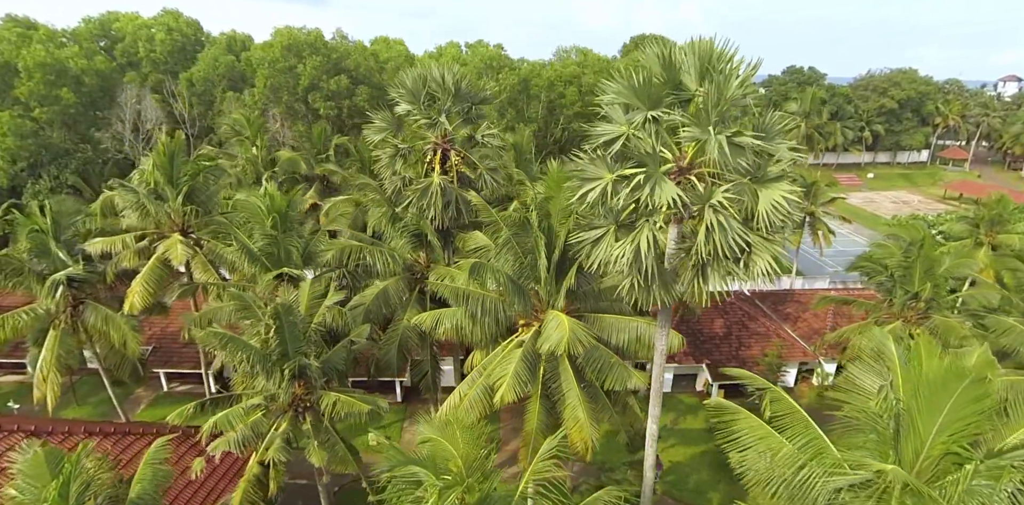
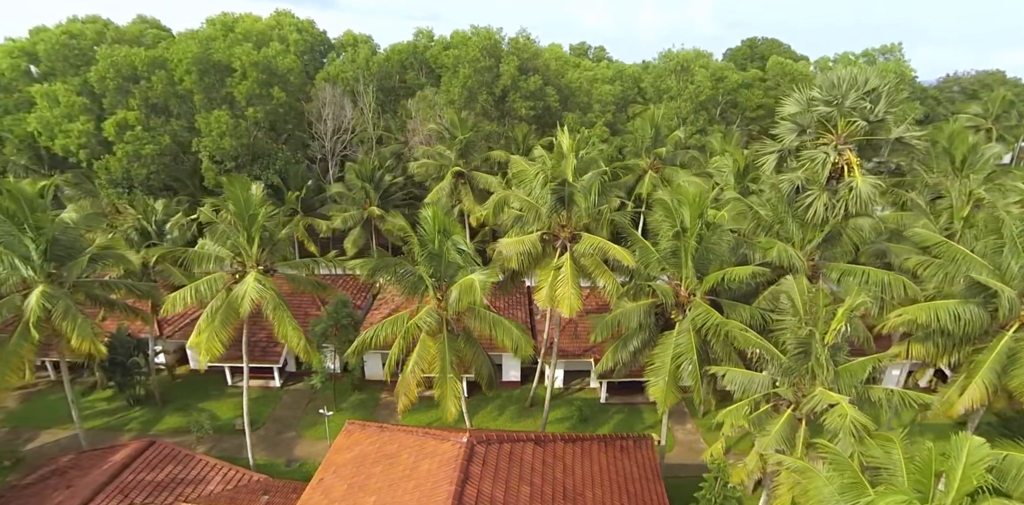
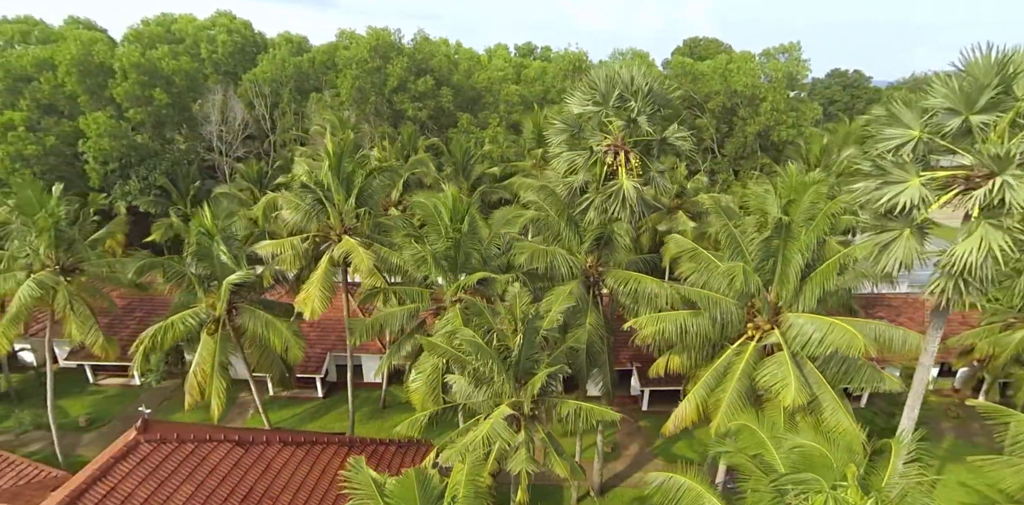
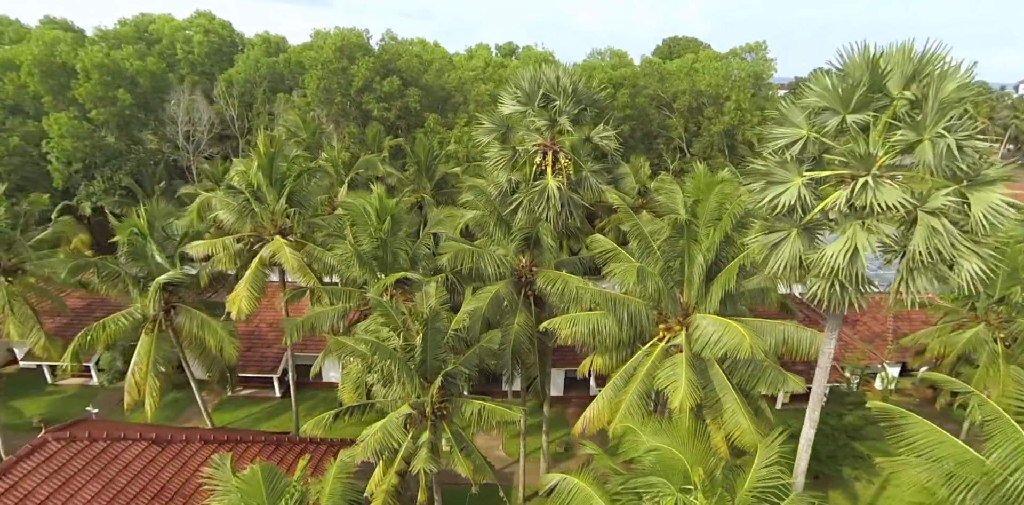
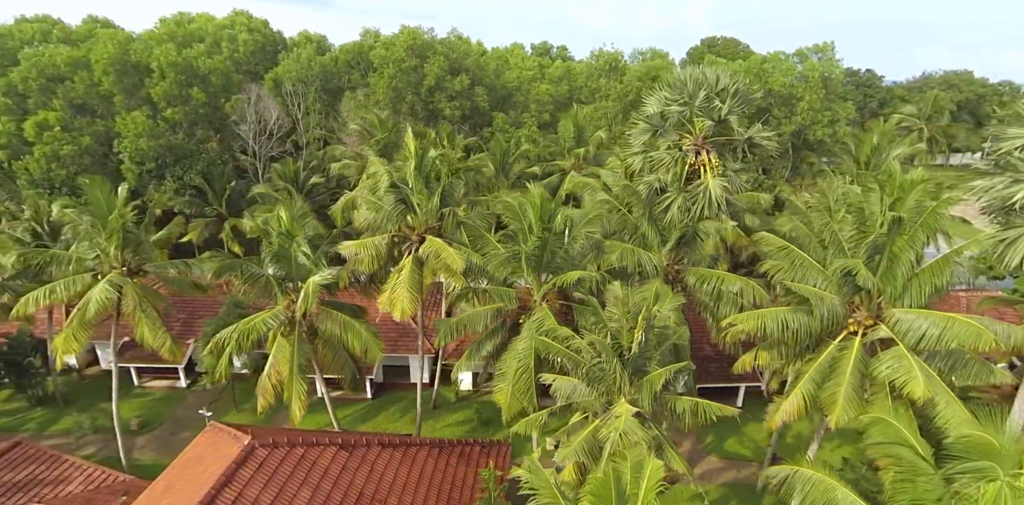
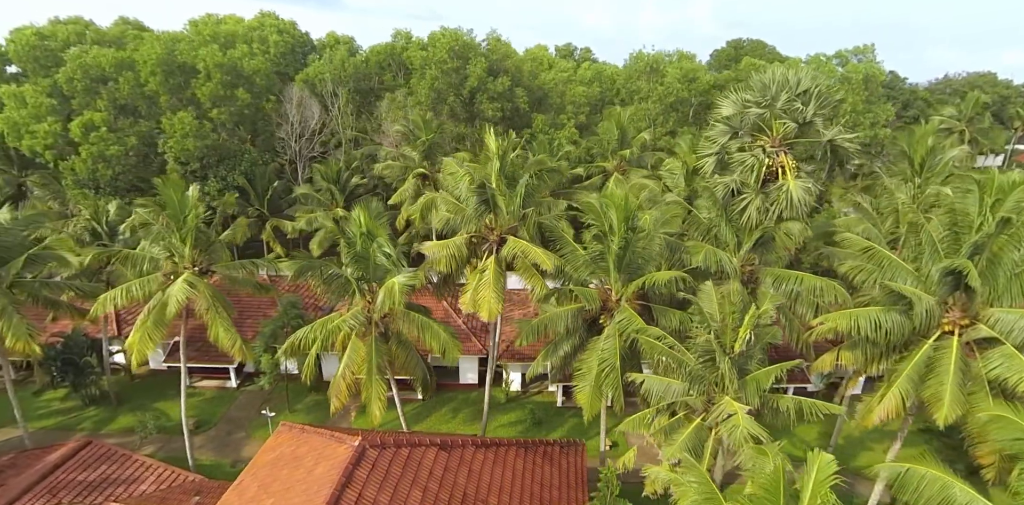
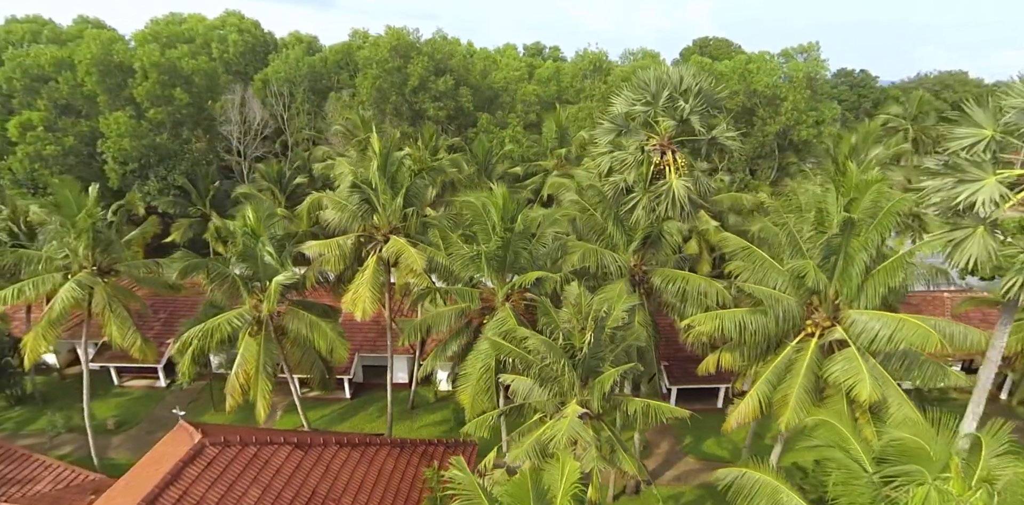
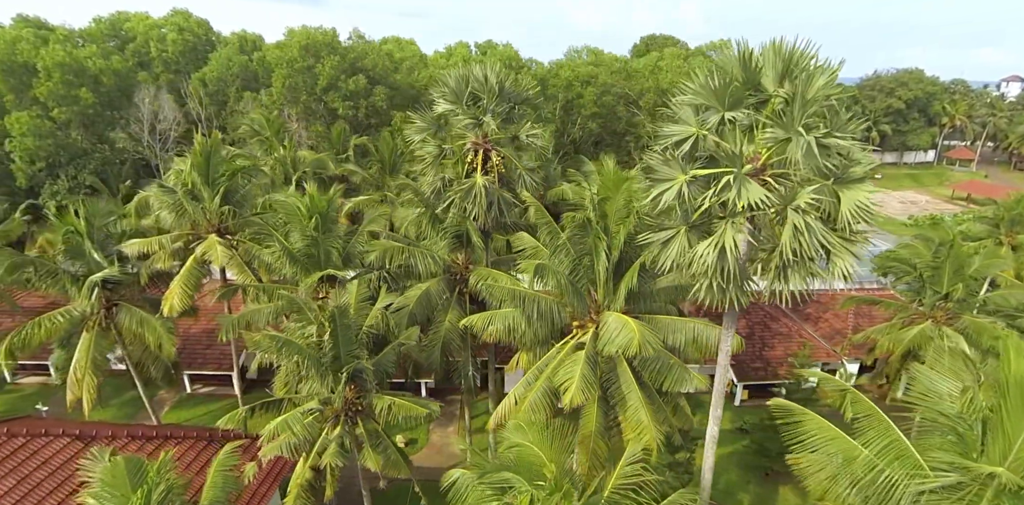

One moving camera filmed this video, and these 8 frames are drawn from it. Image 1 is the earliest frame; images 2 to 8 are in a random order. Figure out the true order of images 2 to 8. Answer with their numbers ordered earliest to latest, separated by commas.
8, 4, 3, 7, 5, 6, 2
